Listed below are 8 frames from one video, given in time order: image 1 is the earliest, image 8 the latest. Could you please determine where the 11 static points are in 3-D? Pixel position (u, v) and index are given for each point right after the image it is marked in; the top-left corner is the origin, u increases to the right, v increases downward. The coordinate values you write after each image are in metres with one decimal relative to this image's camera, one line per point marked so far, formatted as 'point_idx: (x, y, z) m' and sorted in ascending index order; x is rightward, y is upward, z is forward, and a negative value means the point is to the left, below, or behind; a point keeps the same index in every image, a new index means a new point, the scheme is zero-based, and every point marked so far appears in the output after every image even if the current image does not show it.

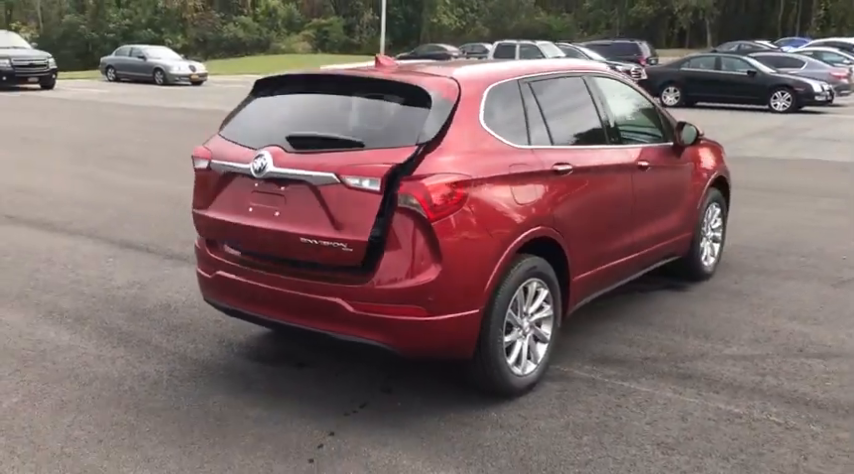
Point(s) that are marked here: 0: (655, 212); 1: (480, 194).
0: (+1.5, +0.2, +5.3) m
1: (+0.3, +0.2, +3.7) m
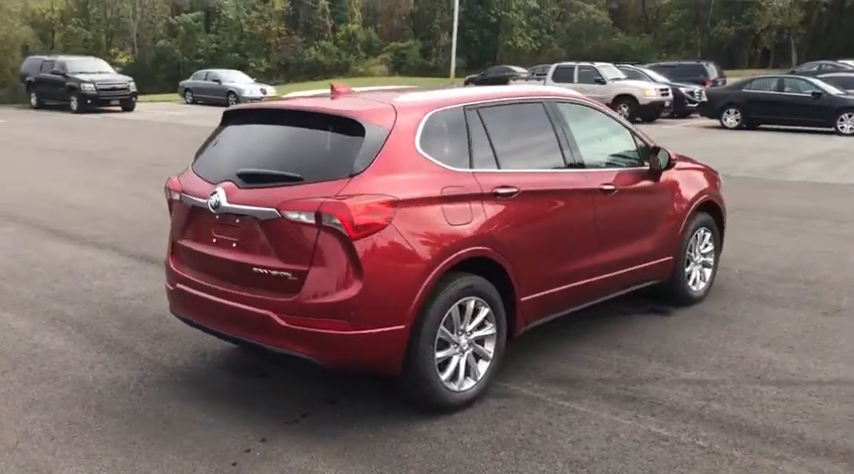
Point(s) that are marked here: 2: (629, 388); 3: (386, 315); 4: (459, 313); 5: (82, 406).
0: (+1.3, 0.0, +5.4) m
1: (-0.1, +0.1, +3.9) m
2: (+1.2, -0.9, +4.6) m
3: (-0.2, -0.4, +3.8) m
4: (+0.2, -0.4, +4.2) m
5: (-1.9, -0.9, +4.4) m
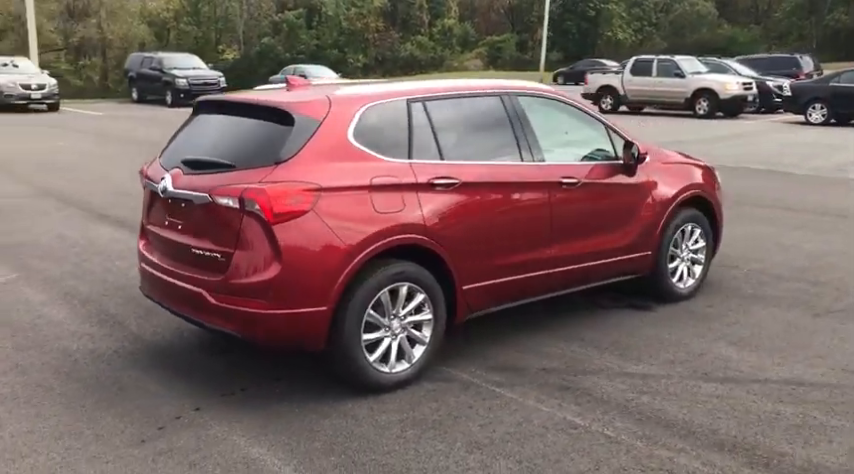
0: (+1.1, +0.1, +5.4) m
1: (-0.5, +0.2, +4.1) m
2: (+0.8, -0.8, +4.7) m
3: (-0.6, -0.3, +4.1) m
4: (-0.2, -0.3, +4.4) m
5: (-2.2, -0.8, +4.8) m
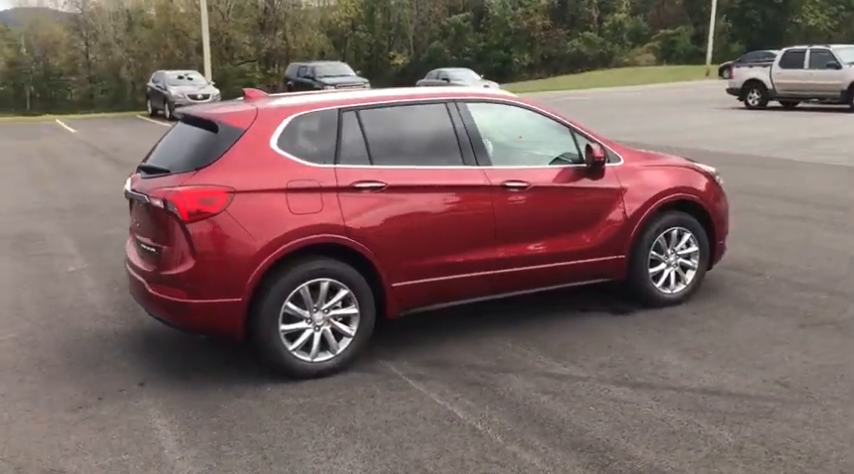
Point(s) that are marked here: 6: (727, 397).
0: (+0.8, 0.0, +5.5) m
1: (-1.0, +0.2, +4.5) m
2: (+0.4, -0.8, +4.9) m
3: (-1.2, -0.3, +4.5) m
4: (-0.7, -0.3, +4.8) m
5: (-2.6, -0.8, +5.6) m
6: (+1.6, -0.9, +4.4) m
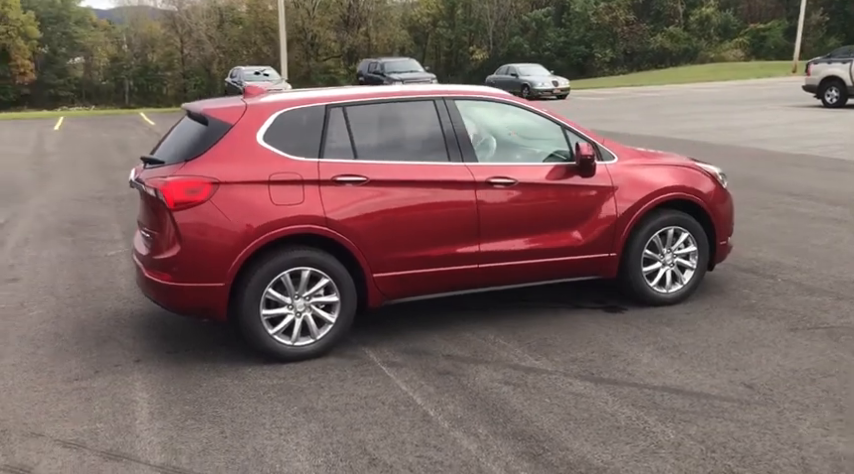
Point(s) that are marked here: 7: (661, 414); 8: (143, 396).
0: (+0.7, +0.1, +5.6) m
1: (-1.2, +0.3, +4.8) m
2: (+0.2, -0.8, +5.0) m
3: (-1.4, -0.2, +4.8) m
4: (-0.9, -0.3, +5.0) m
5: (-2.7, -0.7, +6.1) m
6: (+1.4, -0.9, +4.4) m
7: (+1.2, -0.9, +4.1) m
8: (-1.6, -0.9, +4.6) m
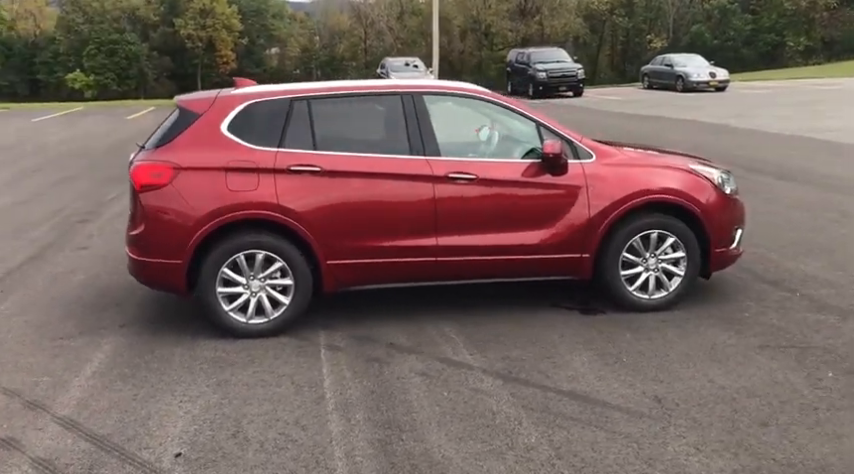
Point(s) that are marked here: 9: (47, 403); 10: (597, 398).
0: (+0.4, +0.1, +5.6) m
1: (-1.6, +0.4, +5.2) m
2: (-0.2, -0.7, +5.1) m
3: (-1.7, -0.1, +5.3) m
4: (-1.2, -0.2, +5.4) m
5: (-2.8, -0.5, +6.8) m
6: (+0.8, -0.9, +4.3) m
7: (+0.6, -0.9, +4.1) m
8: (-2.1, -0.8, +5.1) m
9: (-2.1, -0.9, +4.4) m
10: (+0.9, -0.9, +4.3) m
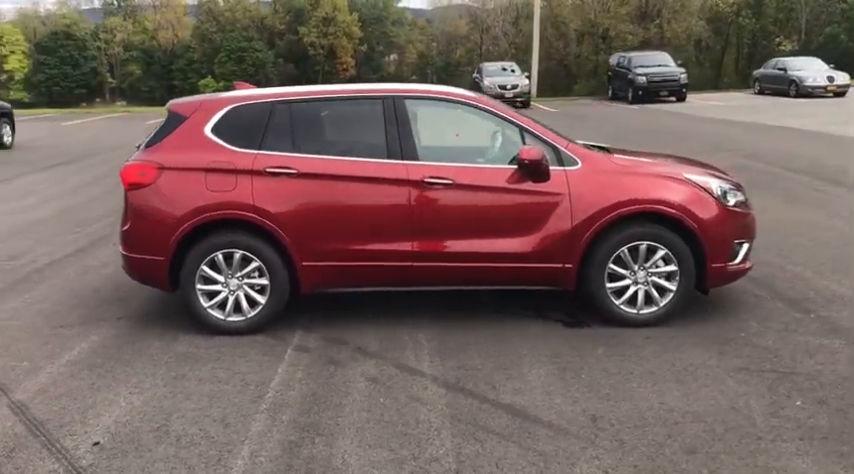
0: (+0.3, +0.1, +5.5) m
1: (-1.7, +0.4, +5.4) m
2: (-0.5, -0.8, +5.1) m
3: (-1.9, -0.1, +5.5) m
4: (-1.4, -0.2, +5.5) m
5: (-2.7, -0.4, +7.2) m
6: (+0.5, -0.9, +4.1) m
7: (+0.2, -1.0, +4.0) m
8: (-2.3, -0.7, +5.4) m
9: (-2.4, -0.9, +4.6) m
10: (+0.5, -0.9, +4.1) m
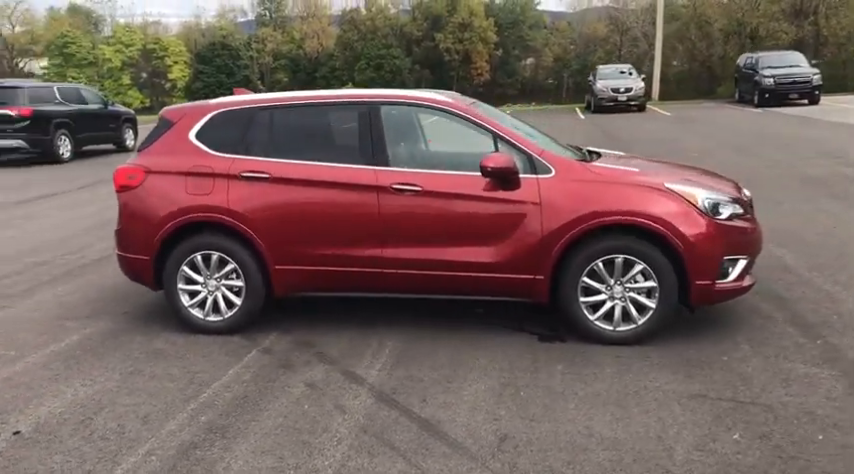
0: (+0.1, 0.0, +5.3) m
1: (-1.9, +0.4, +5.7) m
2: (-0.7, -0.8, +5.1) m
3: (-2.1, -0.1, +5.8) m
4: (-1.6, -0.2, +5.7) m
5: (-2.6, -0.4, +7.5) m
6: (0.0, -1.0, +4.0) m
7: (-0.3, -1.0, +3.9) m
8: (-2.5, -0.7, +5.7) m
9: (-2.7, -0.9, +5.0) m
10: (+0.1, -1.0, +4.0) m
